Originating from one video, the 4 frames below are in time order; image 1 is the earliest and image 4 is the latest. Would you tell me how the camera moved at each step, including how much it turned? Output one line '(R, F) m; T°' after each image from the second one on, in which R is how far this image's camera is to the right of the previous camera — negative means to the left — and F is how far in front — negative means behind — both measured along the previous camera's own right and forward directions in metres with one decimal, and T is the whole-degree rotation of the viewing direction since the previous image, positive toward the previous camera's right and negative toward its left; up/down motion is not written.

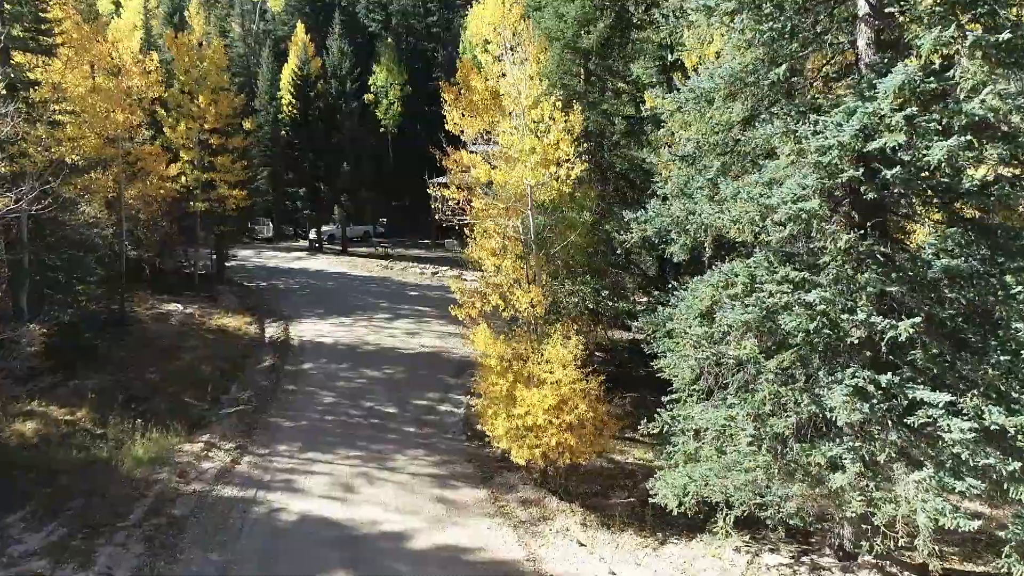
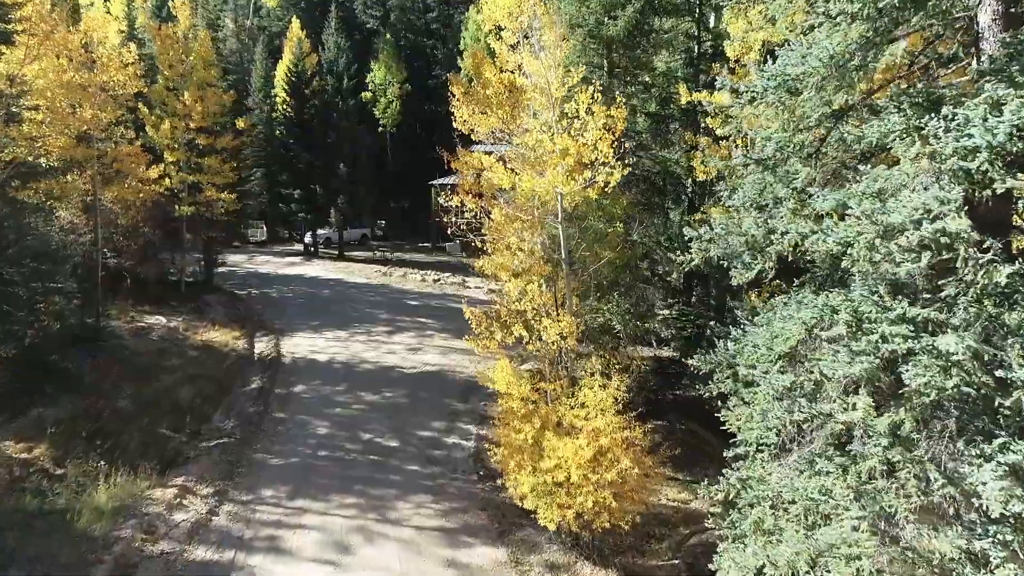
(-0.4, +1.7) m; 0°
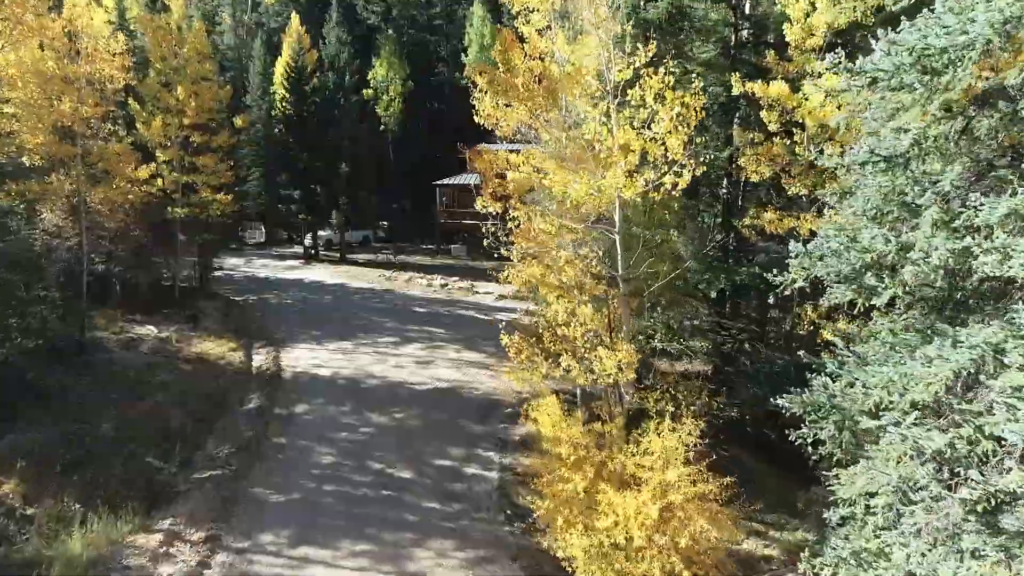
(-0.5, +1.4) m; 0°
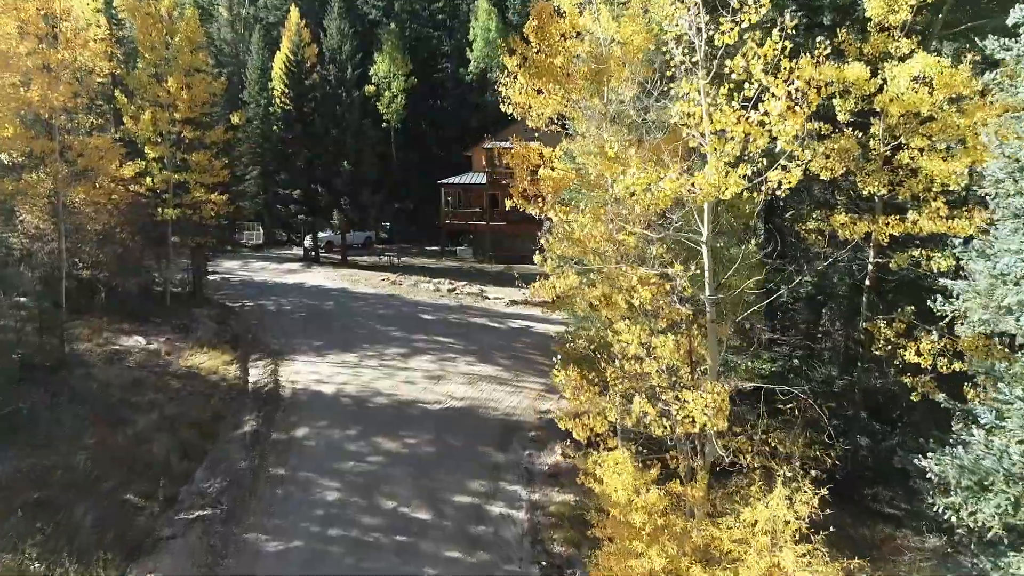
(-0.5, +1.5) m; 0°
